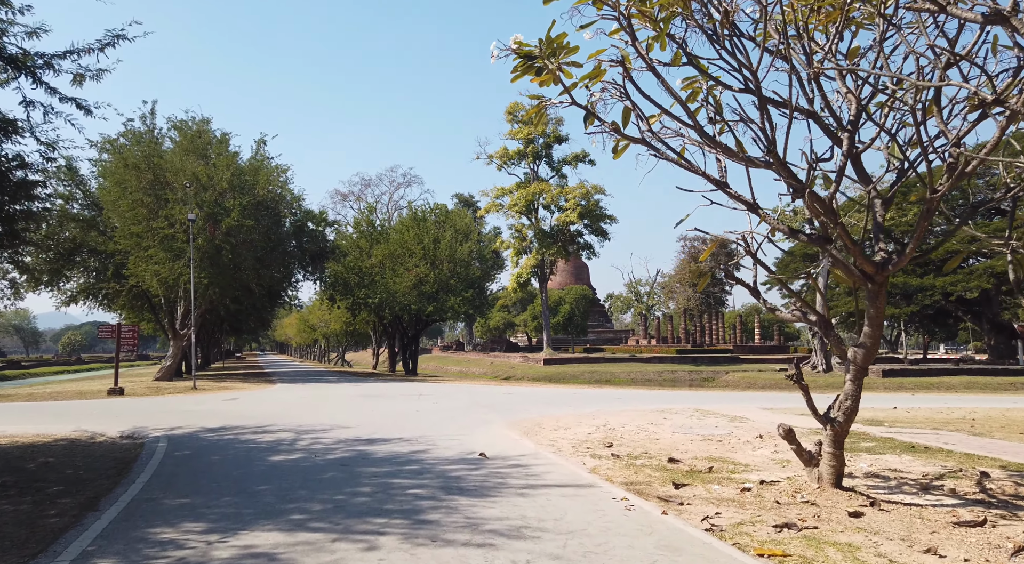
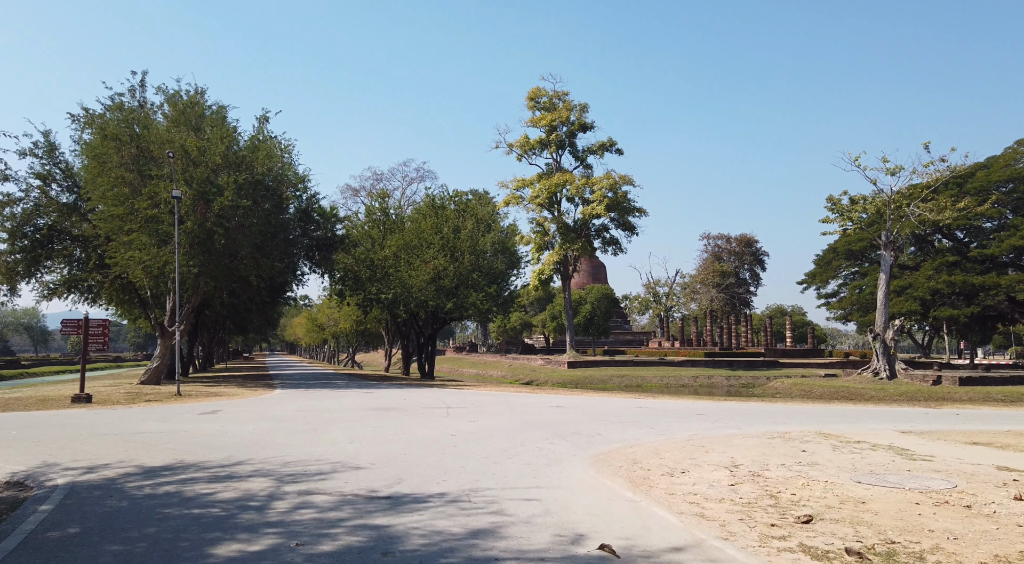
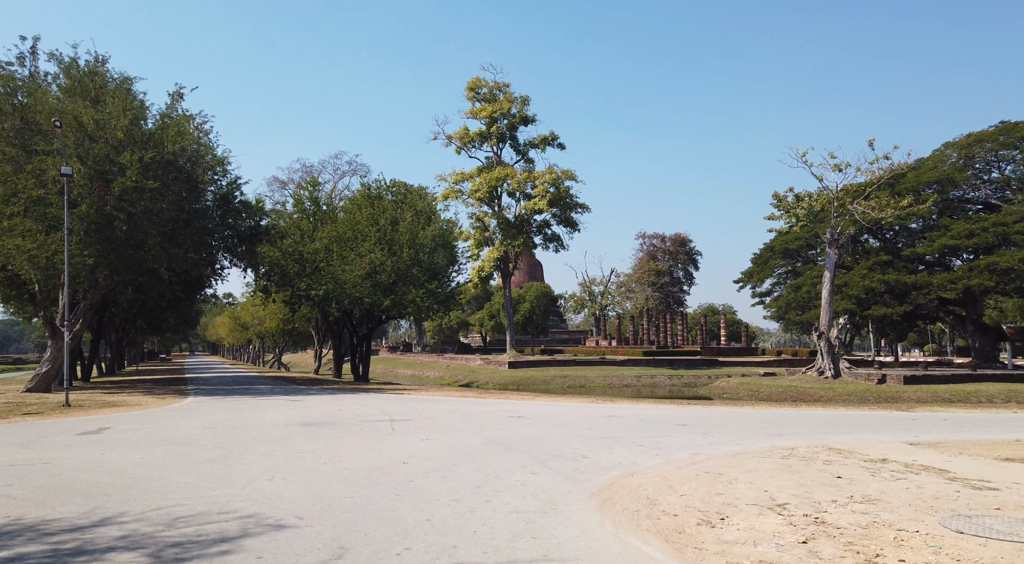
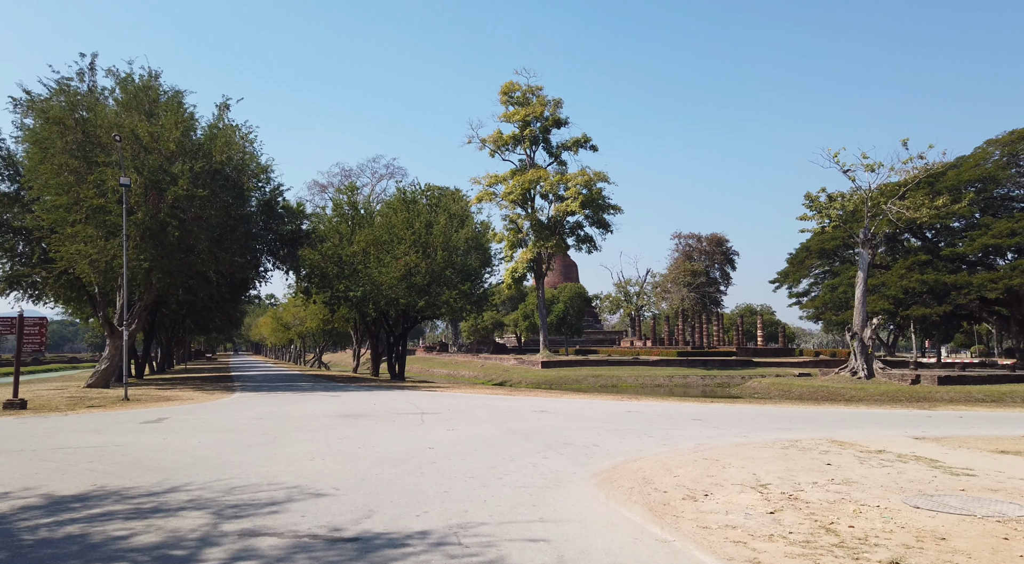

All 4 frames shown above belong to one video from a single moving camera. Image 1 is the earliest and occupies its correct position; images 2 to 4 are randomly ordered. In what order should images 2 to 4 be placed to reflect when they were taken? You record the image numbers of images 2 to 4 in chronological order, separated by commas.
2, 4, 3
